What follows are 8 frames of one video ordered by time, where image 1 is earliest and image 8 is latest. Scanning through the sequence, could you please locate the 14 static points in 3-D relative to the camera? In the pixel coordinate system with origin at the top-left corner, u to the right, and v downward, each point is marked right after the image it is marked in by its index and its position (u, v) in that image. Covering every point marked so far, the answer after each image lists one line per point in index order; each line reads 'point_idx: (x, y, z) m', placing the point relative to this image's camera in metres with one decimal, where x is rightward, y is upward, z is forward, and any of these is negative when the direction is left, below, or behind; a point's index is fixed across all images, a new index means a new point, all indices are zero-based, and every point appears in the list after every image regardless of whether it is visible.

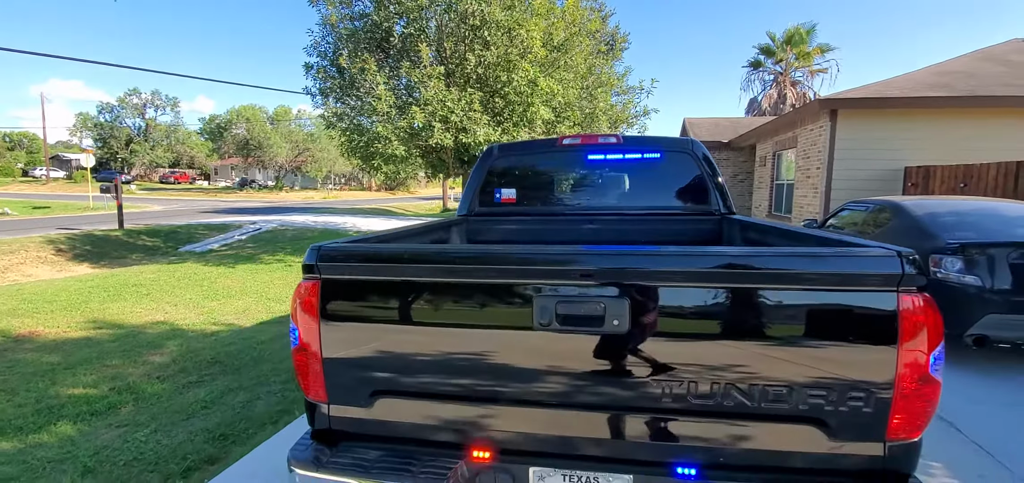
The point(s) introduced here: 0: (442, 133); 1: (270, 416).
0: (-1.5, +2.3, +10.3) m
1: (-2.0, -1.4, +4.1) m
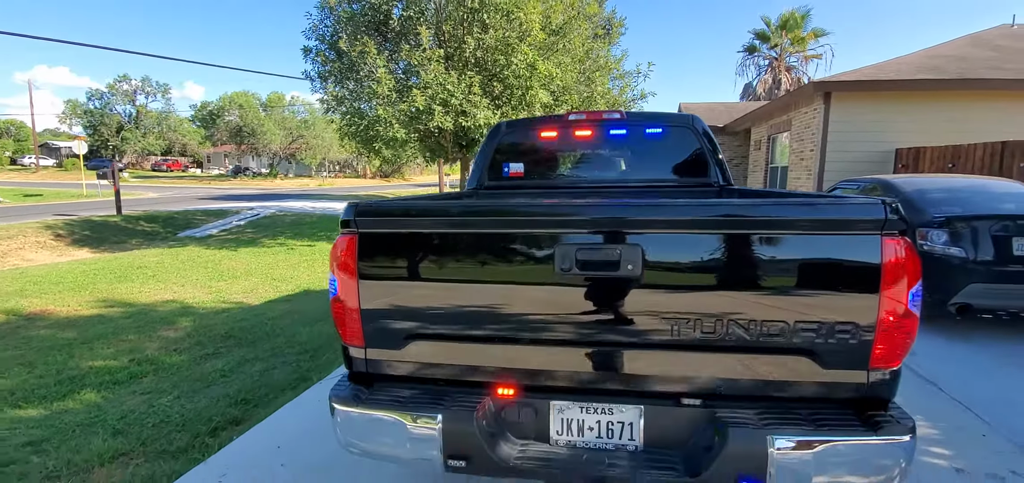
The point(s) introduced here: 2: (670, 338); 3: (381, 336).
0: (-1.5, +2.7, +10.4) m
1: (-1.9, -1.2, +4.2) m
2: (+0.6, -0.3, +1.8) m
3: (-0.5, -0.4, +2.0) m
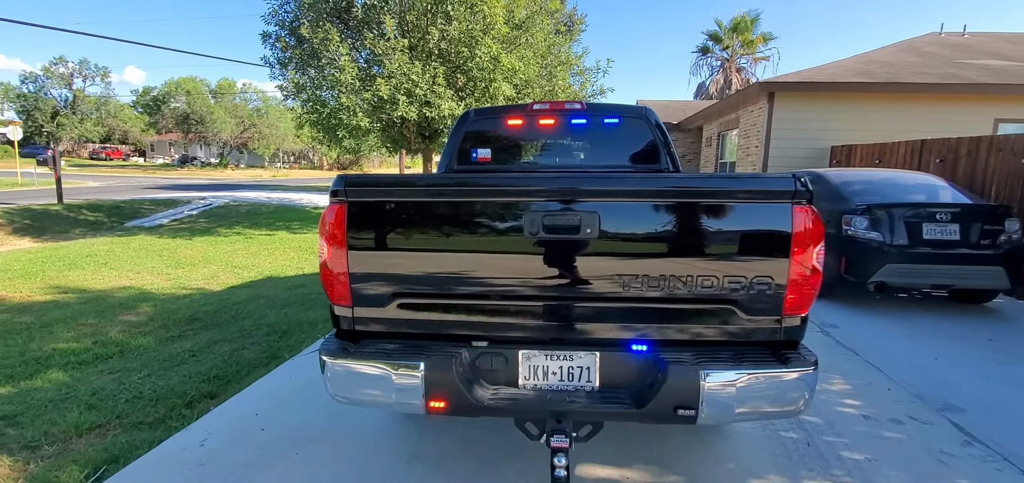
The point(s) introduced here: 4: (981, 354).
0: (-2.2, +2.9, +10.5) m
1: (-2.2, -1.1, +4.4) m
2: (+0.5, -0.2, +2.1) m
3: (-0.7, -0.3, +2.2) m
4: (+4.2, -1.0, +4.4) m
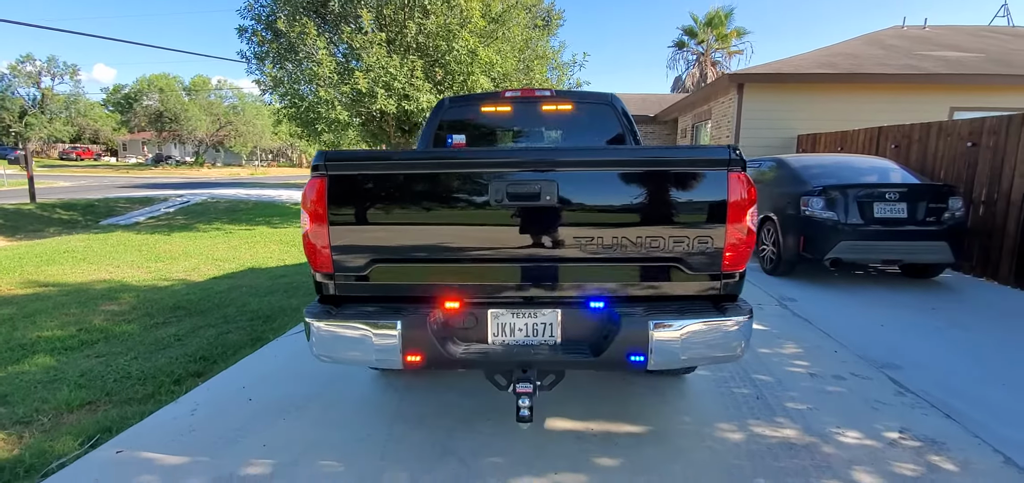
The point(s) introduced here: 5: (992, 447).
0: (-2.7, +3.1, +10.6) m
1: (-2.4, -0.9, +4.5) m
2: (+0.3, -0.1, +2.4) m
3: (-0.8, -0.1, +2.4) m
4: (+4.0, -0.8, +4.8) m
5: (+2.6, -1.1, +2.7) m
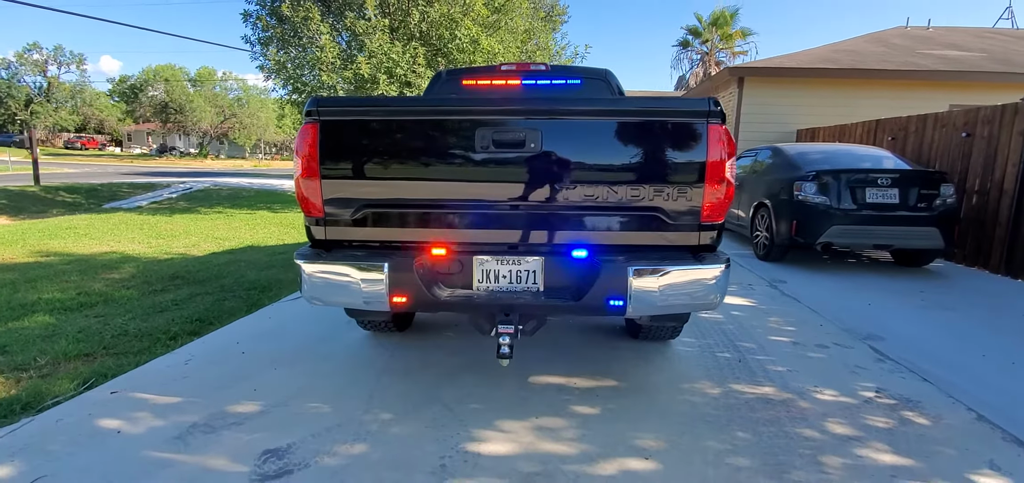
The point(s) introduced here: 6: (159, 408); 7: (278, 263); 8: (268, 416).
0: (-2.7, +3.4, +10.7) m
1: (-2.5, -0.6, +4.6) m
2: (+0.2, +0.2, +2.4) m
3: (-0.9, +0.2, +2.5) m
4: (+3.9, -0.6, +4.9) m
5: (+2.5, -0.9, +2.7) m
6: (-1.9, -0.9, +2.6) m
7: (-3.1, -0.3, +6.5) m
8: (-1.3, -0.9, +2.5) m
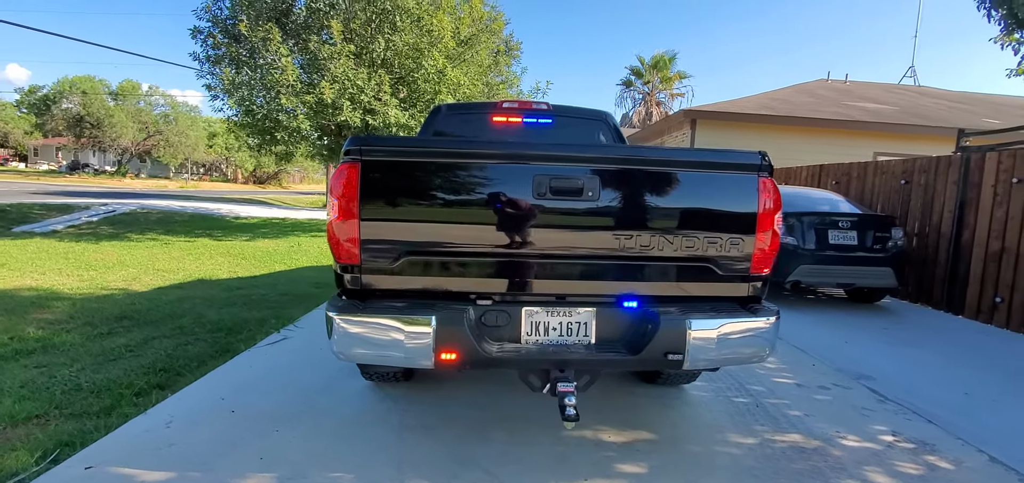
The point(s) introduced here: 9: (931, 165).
0: (-3.4, +2.7, +10.4) m
1: (-2.5, -0.9, +4.1) m
2: (+0.5, 0.0, +2.4) m
3: (-0.6, -0.1, +2.3) m
4: (+3.9, -1.0, +5.2) m
5: (+2.7, -1.2, +2.9) m
6: (-1.6, -1.1, +2.2) m
7: (-3.3, -0.7, +5.9) m
8: (-1.0, -1.1, +2.2) m
9: (+5.8, +1.1, +6.8) m
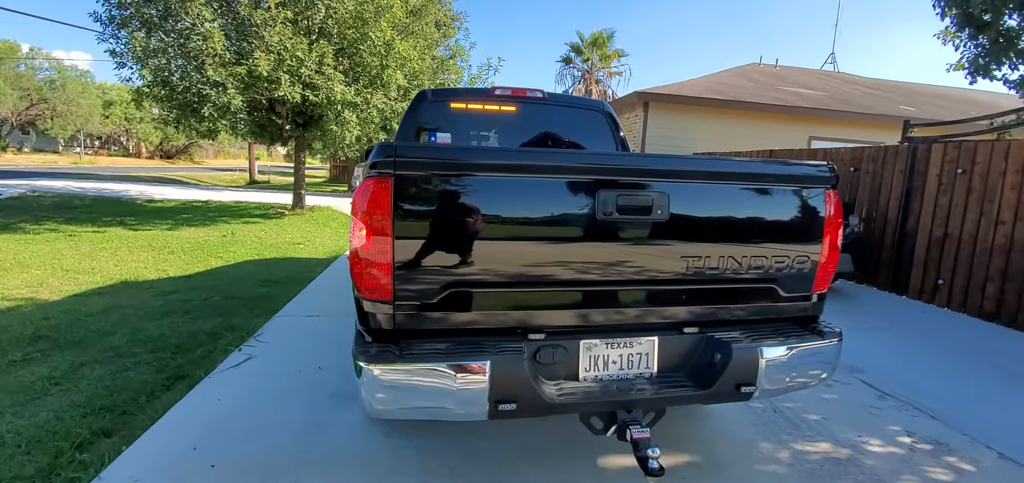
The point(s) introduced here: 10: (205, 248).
0: (-4.3, +2.9, +9.4) m
1: (-2.5, -1.0, +3.5) m
2: (+0.7, -0.1, +2.1) m
3: (-0.4, -0.2, +1.9) m
4: (+3.7, -0.9, +5.4) m
5: (+2.9, -1.2, +3.0) m
6: (-1.3, -1.2, +1.7) m
7: (-3.5, -0.7, +5.2) m
8: (-0.7, -1.2, +1.8) m
9: (+5.4, +1.3, +7.2) m
10: (-5.4, -0.1, +8.6) m
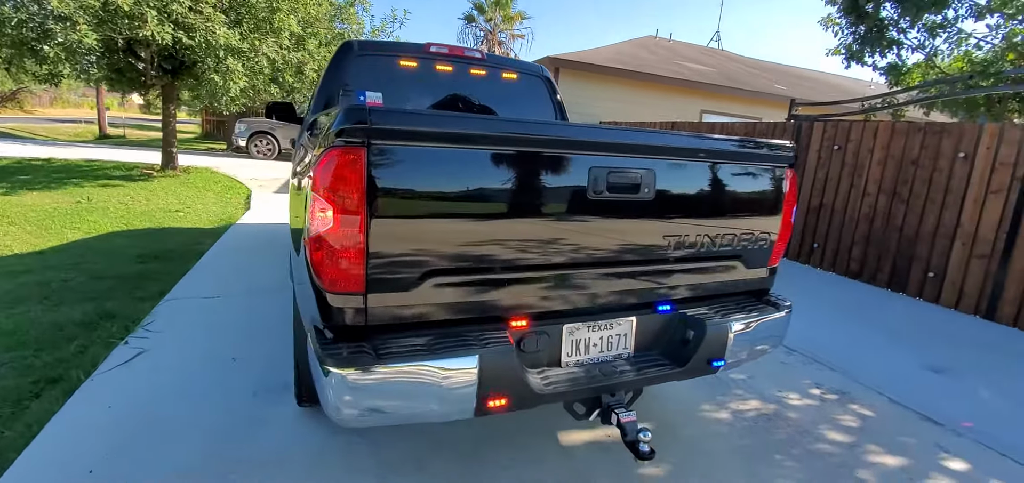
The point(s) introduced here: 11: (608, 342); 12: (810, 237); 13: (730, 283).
0: (-5.7, +3.5, +7.9) m
1: (-2.8, -0.9, +2.8) m
2: (+0.6, 0.0, +2.1) m
3: (-0.4, -0.1, +1.7) m
4: (+2.9, -0.6, +5.9) m
5: (+2.5, -1.0, +3.5) m
6: (-1.3, -1.2, +1.4) m
7: (-4.1, -0.4, +4.3) m
8: (-0.8, -1.2, +1.6) m
9: (+4.1, +1.8, +7.9) m
10: (-6.7, +0.4, +7.2) m
11: (+0.4, -0.4, +2.0) m
12: (+4.4, +0.1, +7.2) m
13: (+1.0, -0.2, +2.3) m
